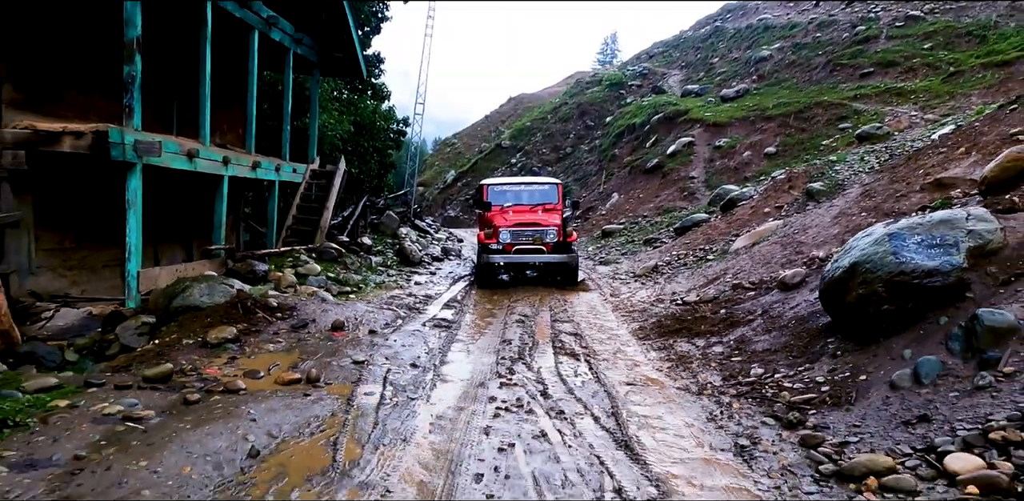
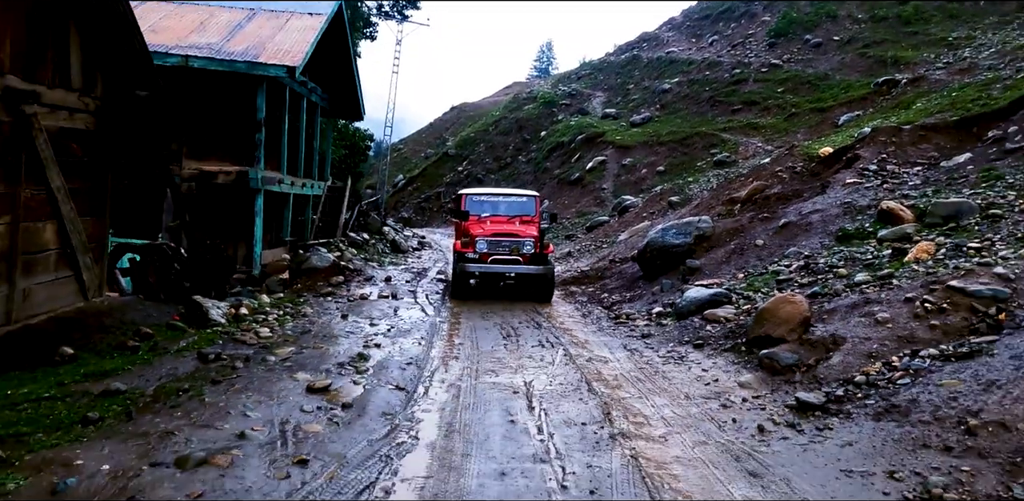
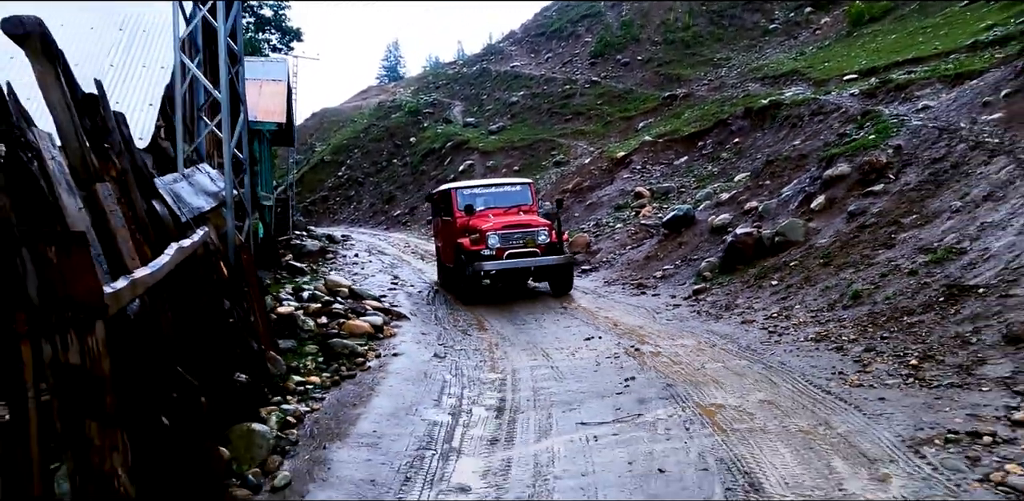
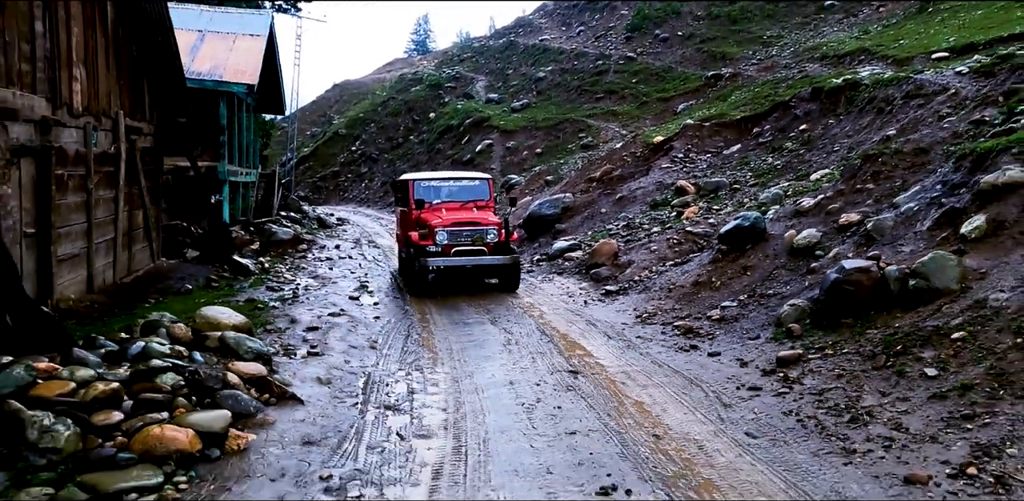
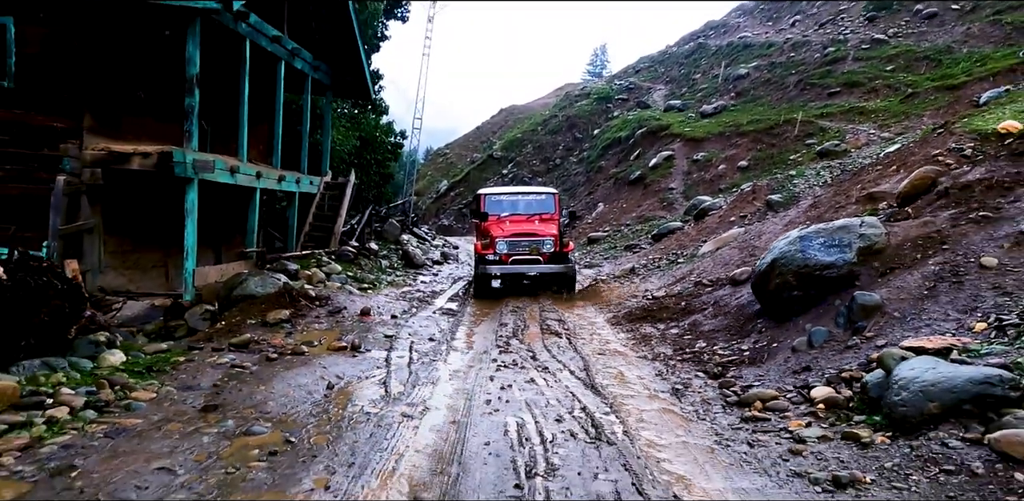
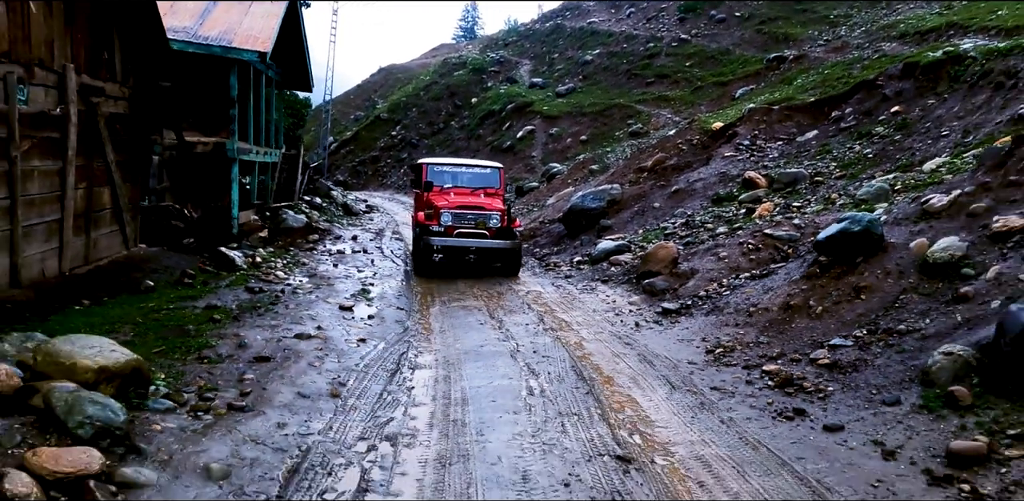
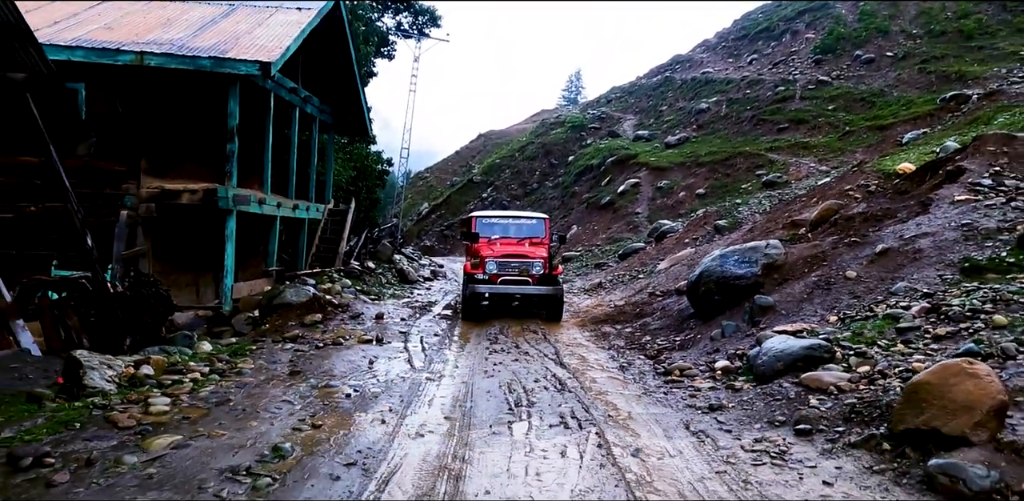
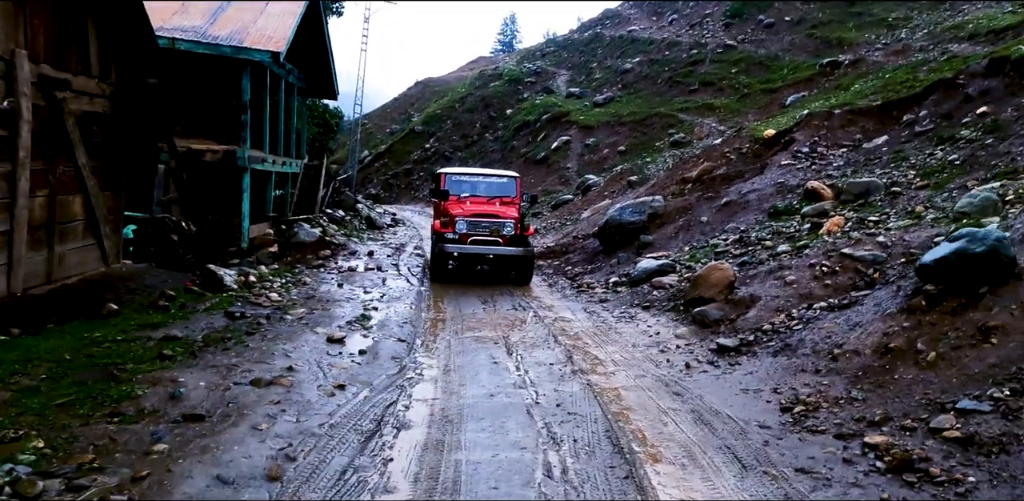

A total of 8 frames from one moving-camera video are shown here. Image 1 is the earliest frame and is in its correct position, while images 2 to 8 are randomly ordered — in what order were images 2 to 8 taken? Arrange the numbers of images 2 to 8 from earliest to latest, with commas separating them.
5, 7, 2, 8, 6, 4, 3
